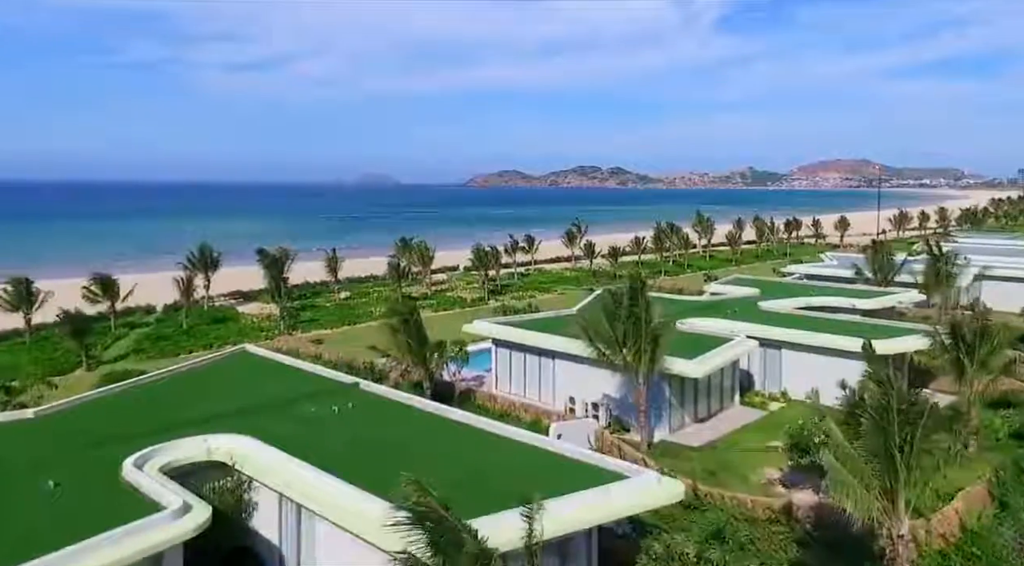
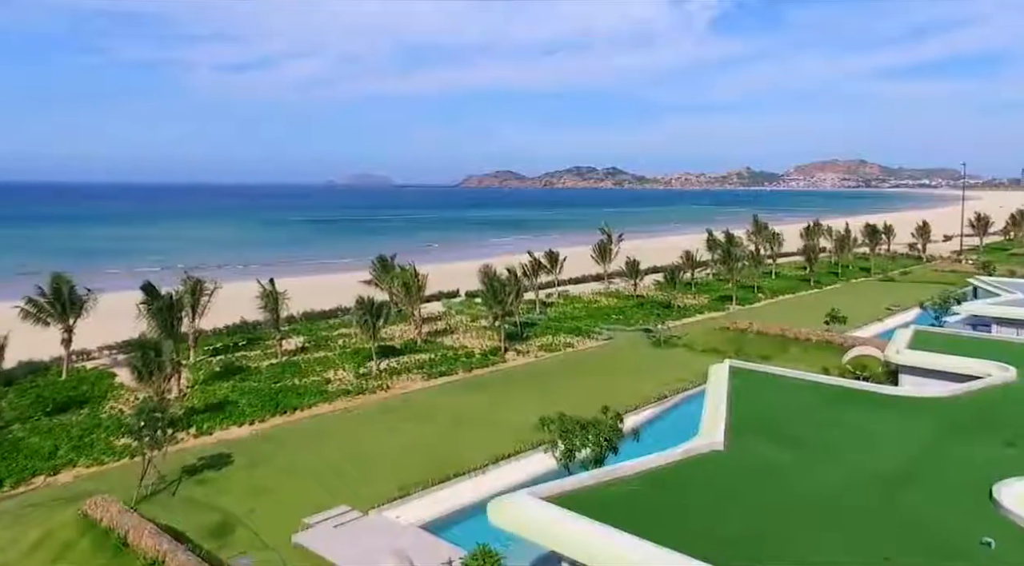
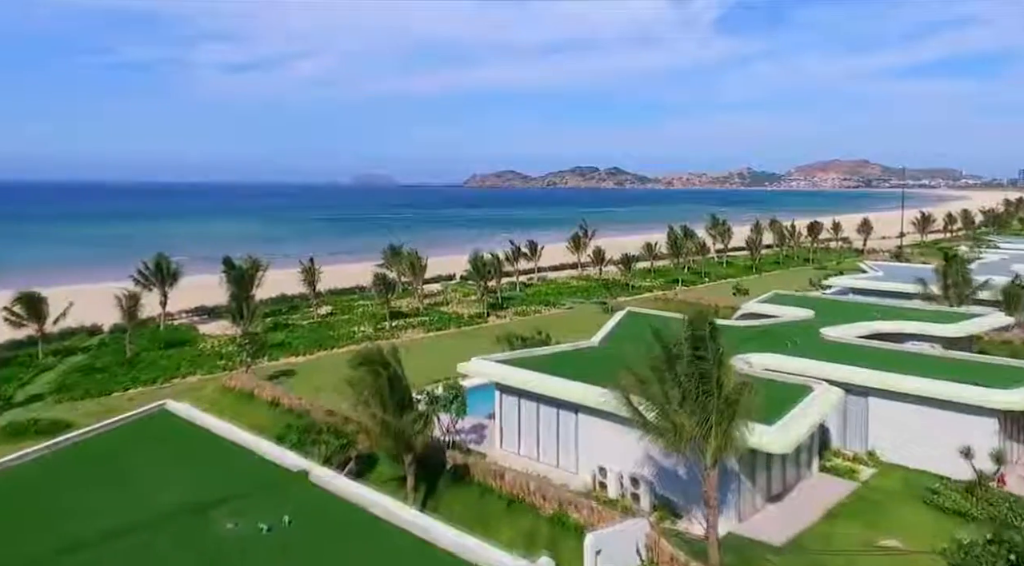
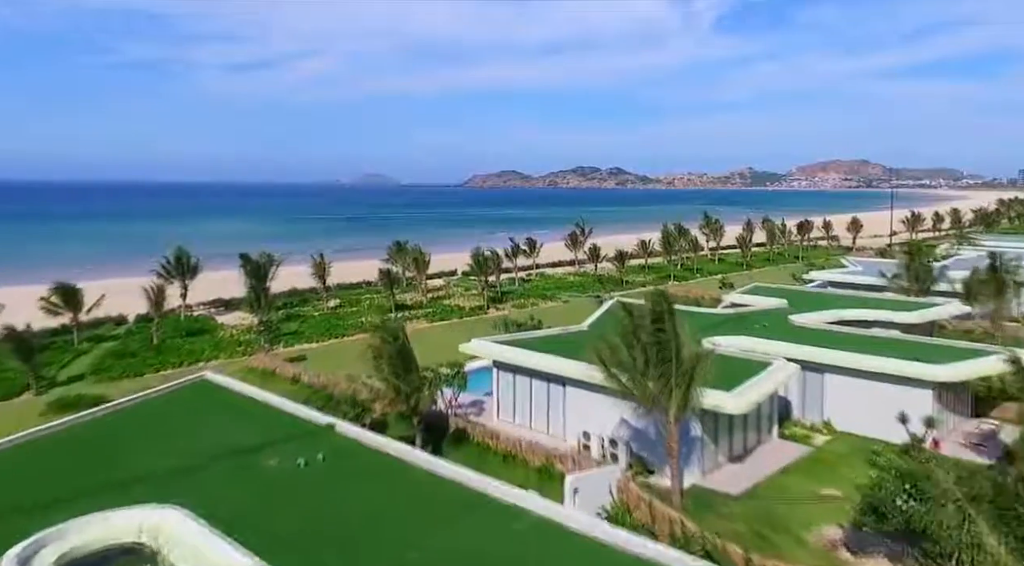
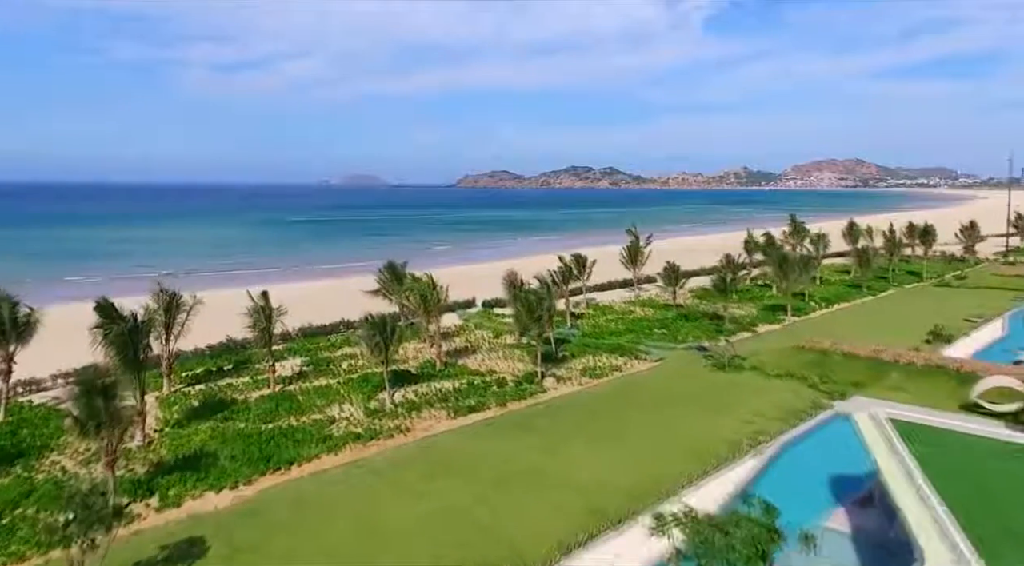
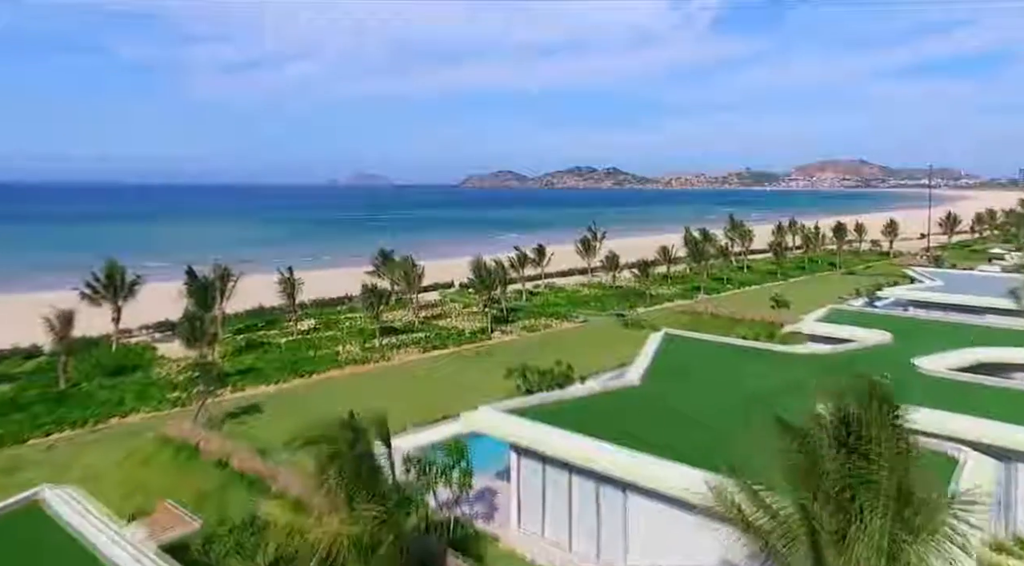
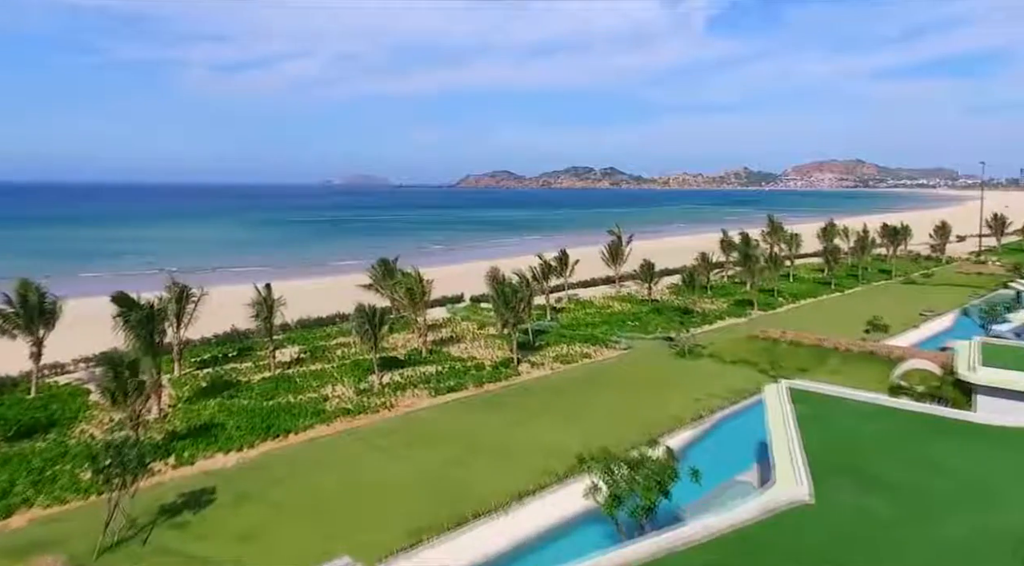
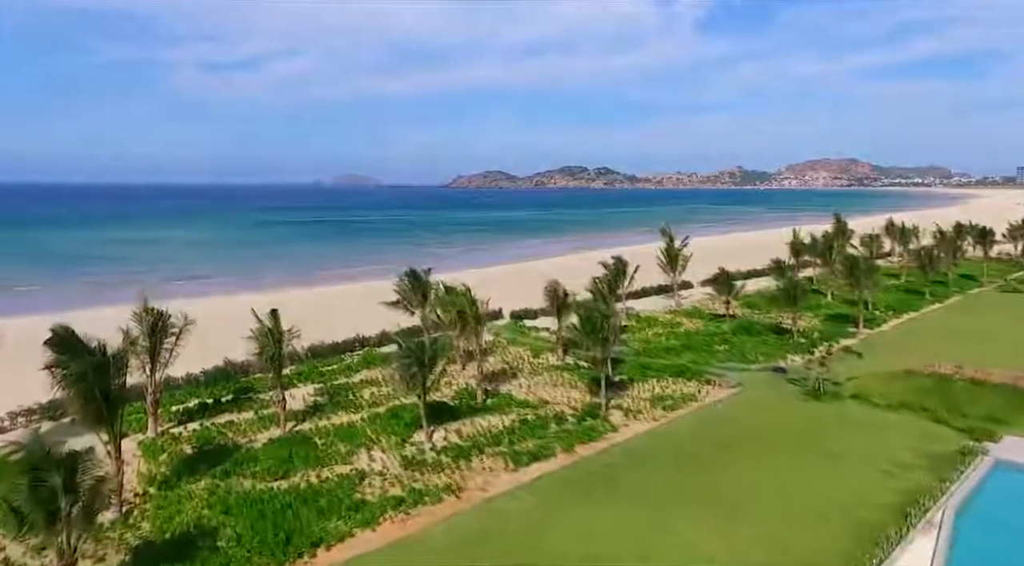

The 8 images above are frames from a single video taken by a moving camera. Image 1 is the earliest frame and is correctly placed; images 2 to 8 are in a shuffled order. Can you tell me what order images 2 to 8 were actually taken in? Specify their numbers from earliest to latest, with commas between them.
4, 3, 6, 2, 7, 5, 8
